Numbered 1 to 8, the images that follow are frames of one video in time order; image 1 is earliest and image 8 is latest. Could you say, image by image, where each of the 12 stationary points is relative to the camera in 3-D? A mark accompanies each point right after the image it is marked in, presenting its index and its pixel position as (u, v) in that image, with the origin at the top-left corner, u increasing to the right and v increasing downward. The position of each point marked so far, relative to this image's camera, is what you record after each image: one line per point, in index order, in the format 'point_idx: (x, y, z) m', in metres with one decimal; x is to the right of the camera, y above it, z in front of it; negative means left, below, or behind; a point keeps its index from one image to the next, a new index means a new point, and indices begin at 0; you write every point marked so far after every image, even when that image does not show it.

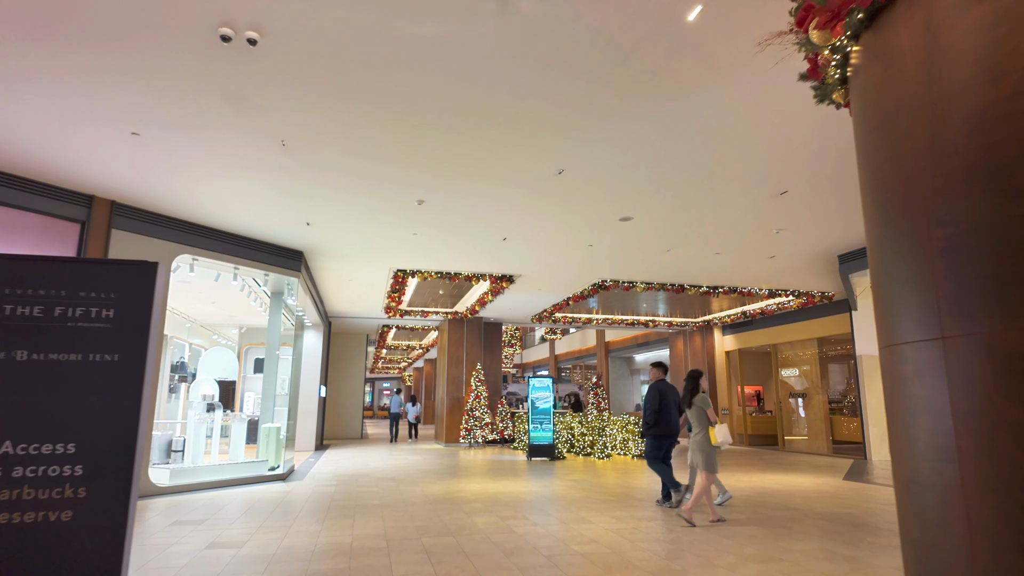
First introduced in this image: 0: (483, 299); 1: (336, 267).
0: (-0.6, -0.2, +12.2) m
1: (-2.9, +0.4, +9.9) m
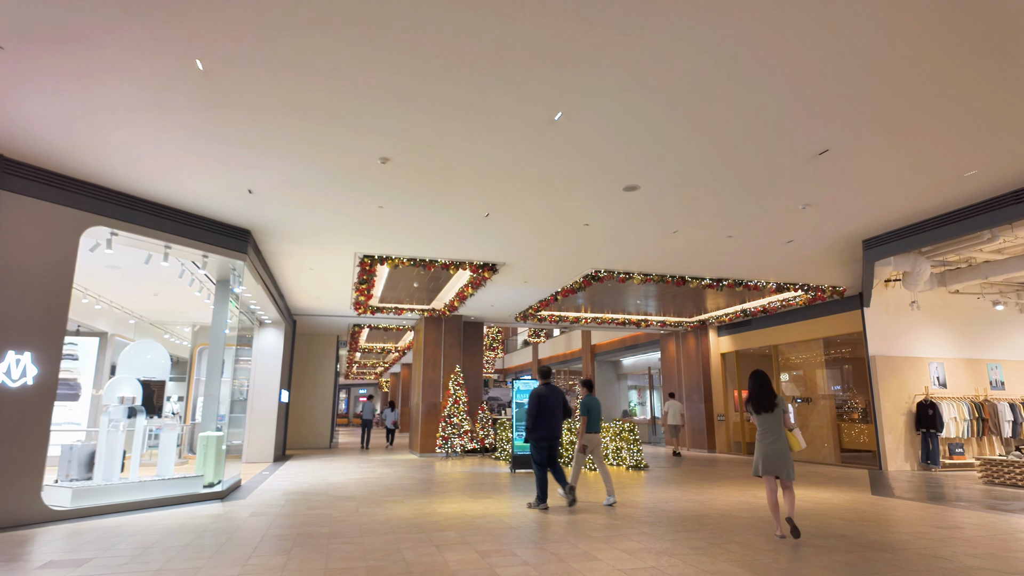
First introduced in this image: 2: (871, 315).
0: (-0.9, -0.1, +11.0) m
1: (-3.2, +0.6, +8.6) m
2: (+6.7, -0.5, +11.2) m
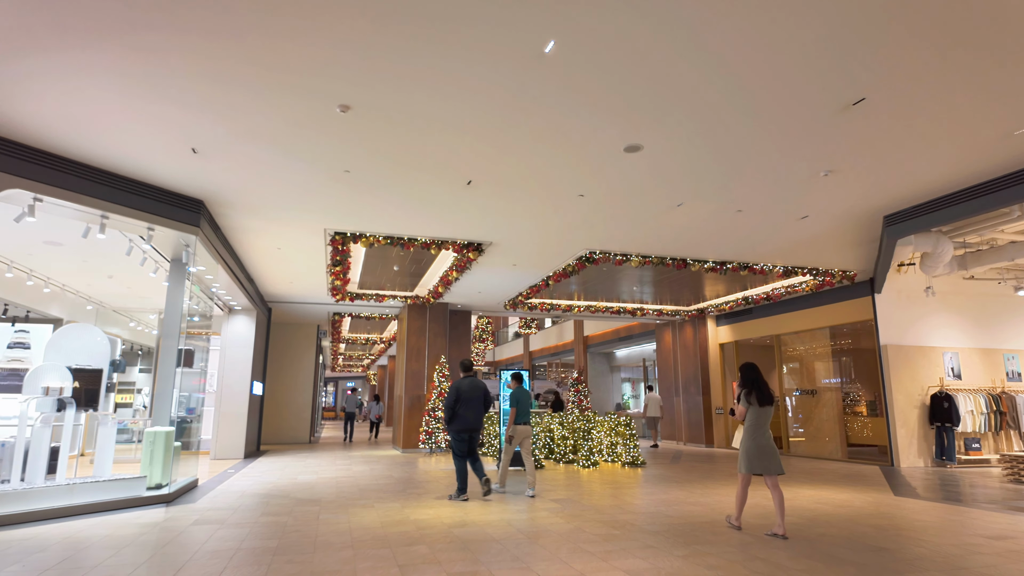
0: (-1.1, +0.2, +10.2) m
1: (-3.3, +0.8, +7.8) m
2: (+6.5, -0.2, +10.5) m
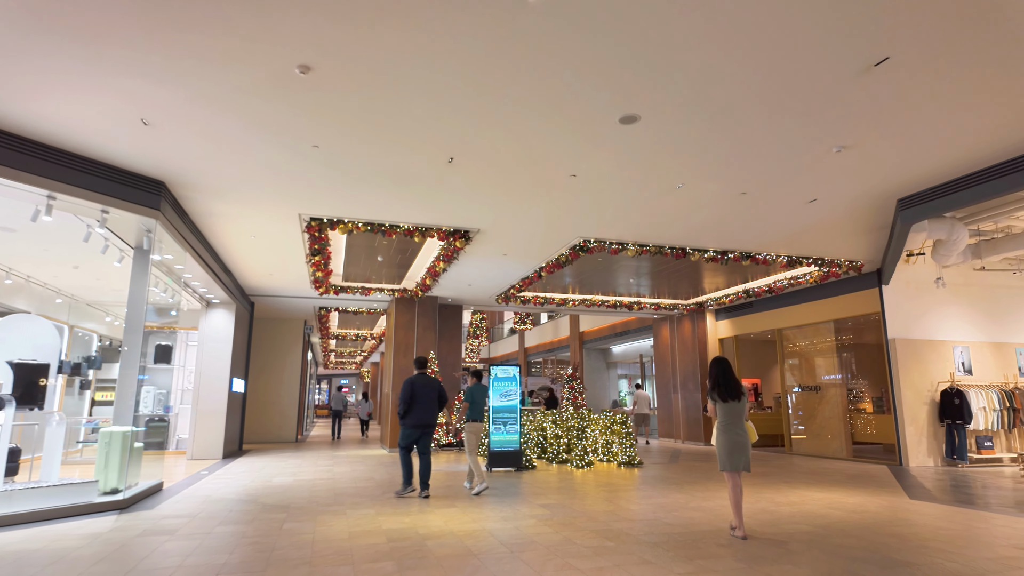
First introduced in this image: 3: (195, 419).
0: (-1.3, +0.3, +9.7) m
1: (-3.5, +0.9, +7.3) m
2: (+6.4, -0.1, +10.0) m
3: (-5.8, -2.4, +10.8) m
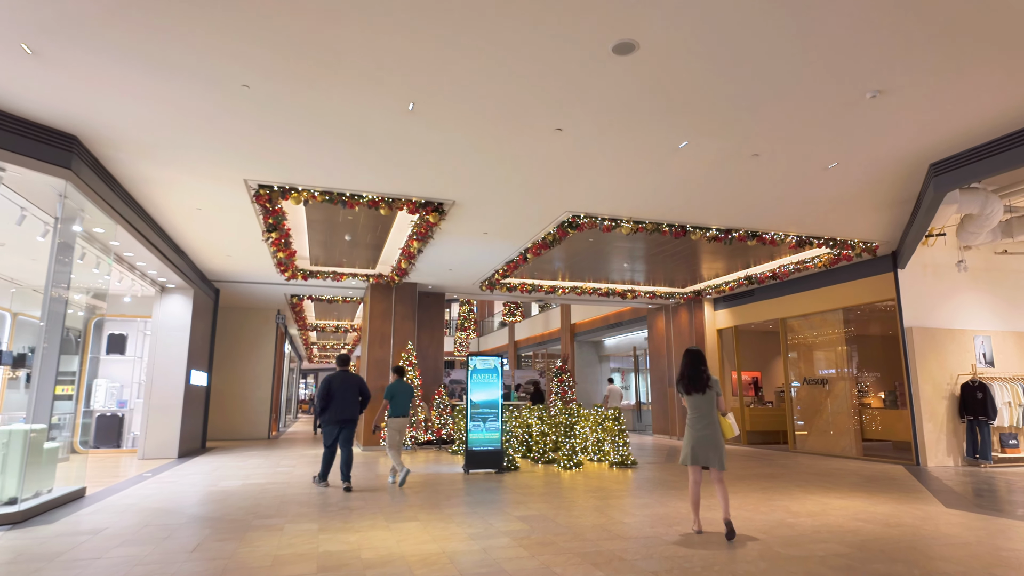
0: (-1.5, +0.6, +8.8) m
1: (-3.7, +1.2, +6.3) m
2: (+6.1, +0.1, +9.2) m
3: (-6.1, -2.1, +9.9) m
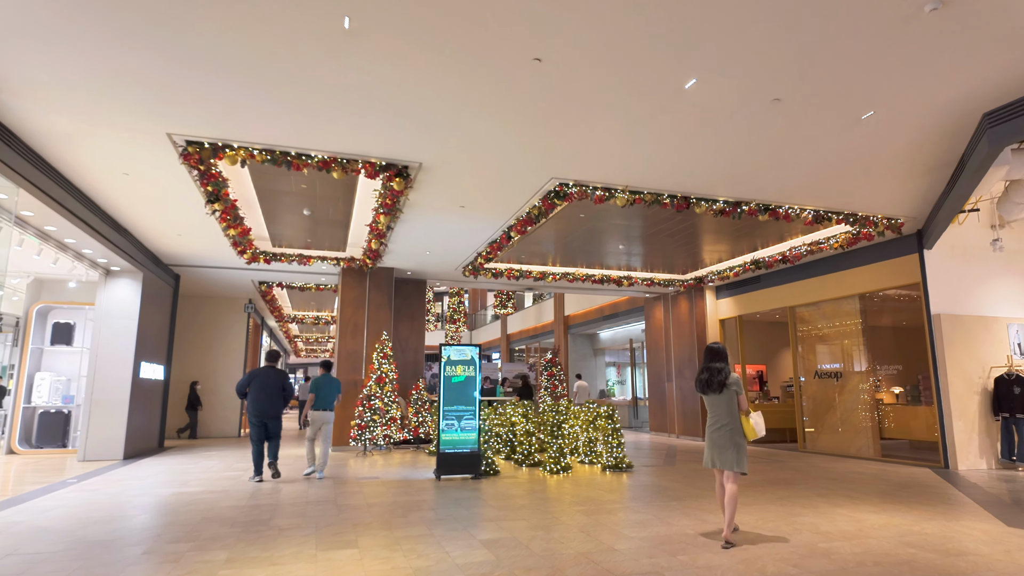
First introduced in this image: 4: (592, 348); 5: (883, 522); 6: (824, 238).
0: (-1.8, +0.8, +7.8) m
1: (-4.0, +1.4, +5.3) m
2: (+5.8, +0.4, +8.3) m
3: (-6.3, -1.9, +8.9) m
4: (+2.4, -1.8, +18.2) m
5: (+2.9, -1.8, +4.6) m
6: (+4.7, +0.8, +8.9) m
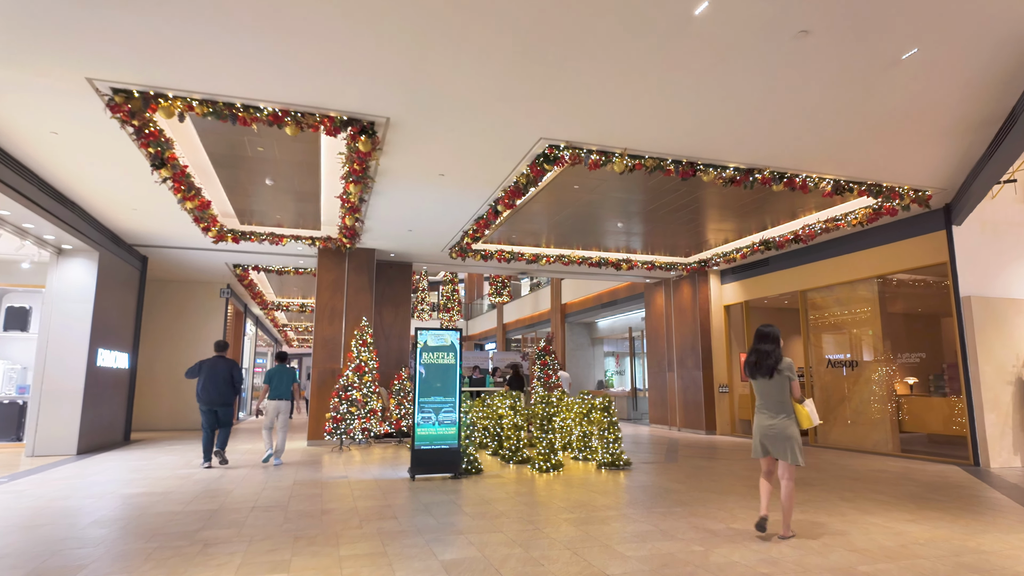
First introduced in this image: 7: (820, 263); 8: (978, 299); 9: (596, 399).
0: (-2.0, +1.1, +7.1) m
1: (-4.1, +1.6, +4.5) m
2: (+5.7, +0.6, +7.5) m
3: (-6.5, -1.6, +8.2) m
4: (+2.3, -1.4, +17.5) m
5: (+2.7, -1.6, +3.9) m
6: (+4.5, +1.0, +8.2) m
7: (+5.0, +0.4, +9.6) m
8: (+5.7, -0.1, +7.2) m
9: (+1.0, -1.4, +7.3) m
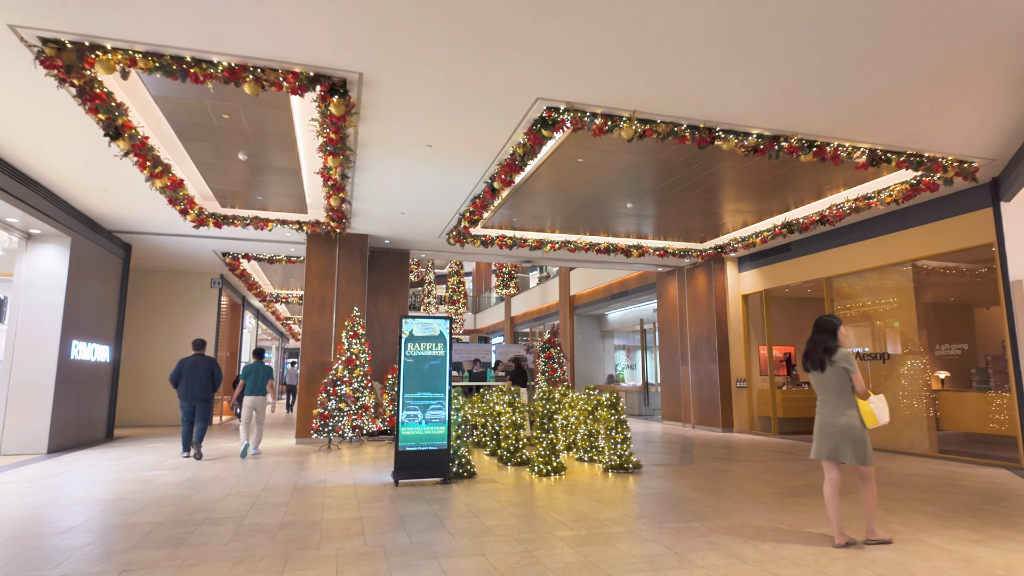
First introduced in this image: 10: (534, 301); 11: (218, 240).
0: (-2.0, +1.2, +6.4) m
1: (-4.2, +1.8, +4.0) m
2: (+5.7, +0.8, +6.7) m
3: (-6.5, -1.4, +7.6) m
4: (+2.5, -1.2, +16.8) m
5: (+2.6, -1.5, +3.2) m
6: (+4.5, +1.2, +7.4) m
7: (+5.0, +0.6, +8.9) m
8: (+5.7, +0.1, +6.5) m
9: (+1.0, -1.2, +6.7) m
10: (+0.6, -0.4, +19.8) m
11: (-4.8, +0.8, +9.7) m
